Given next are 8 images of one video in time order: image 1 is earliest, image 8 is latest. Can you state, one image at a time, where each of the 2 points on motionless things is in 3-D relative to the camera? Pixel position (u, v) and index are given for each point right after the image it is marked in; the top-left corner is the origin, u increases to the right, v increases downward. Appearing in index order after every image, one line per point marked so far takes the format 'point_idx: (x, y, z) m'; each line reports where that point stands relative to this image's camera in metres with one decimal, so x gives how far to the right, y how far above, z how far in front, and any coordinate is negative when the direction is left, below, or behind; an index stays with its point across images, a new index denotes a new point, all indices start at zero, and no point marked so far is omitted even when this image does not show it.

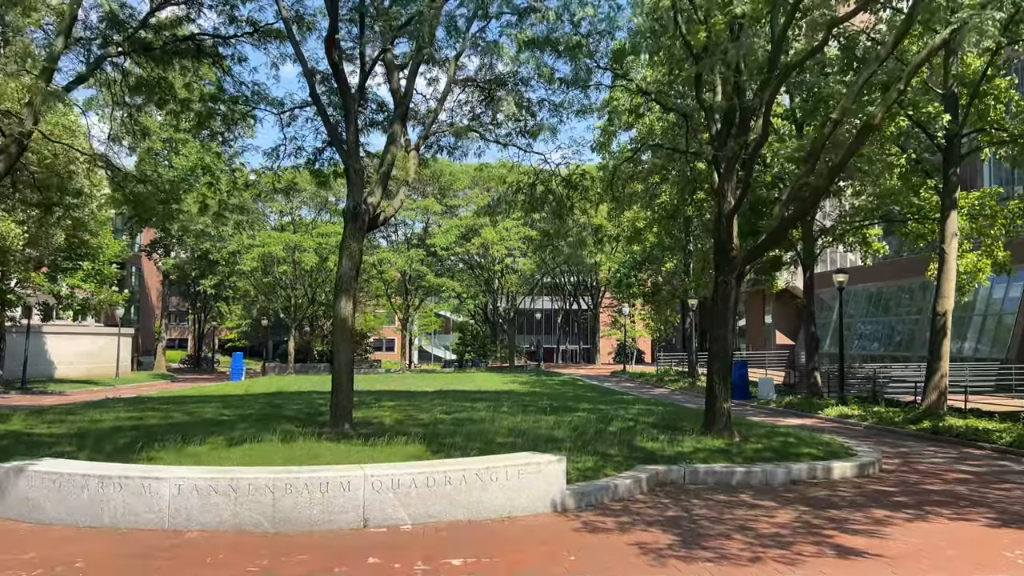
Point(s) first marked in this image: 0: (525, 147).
0: (+0.3, +3.1, +18.1) m
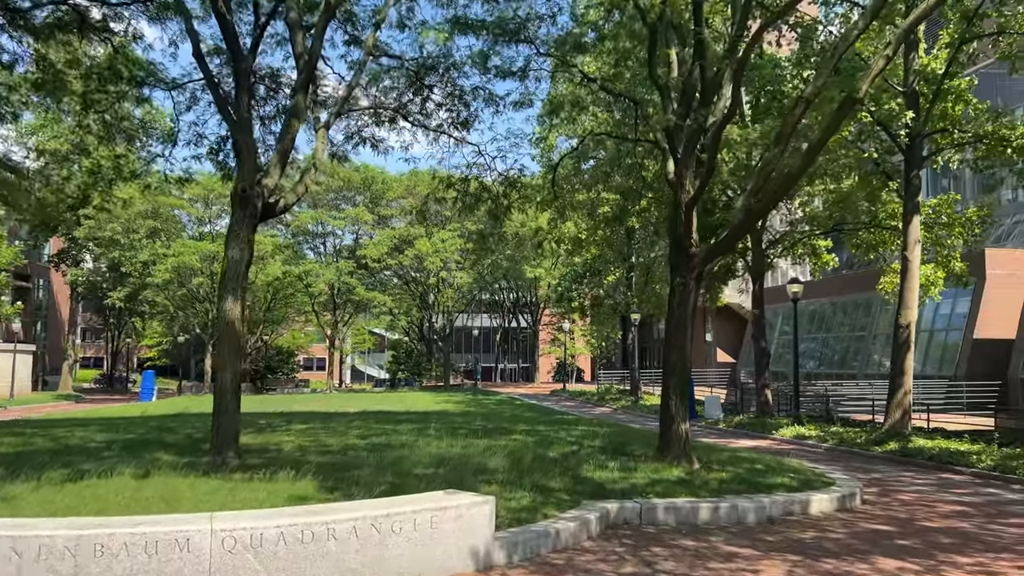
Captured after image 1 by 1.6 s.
0: (-1.1, +3.0, +16.3) m
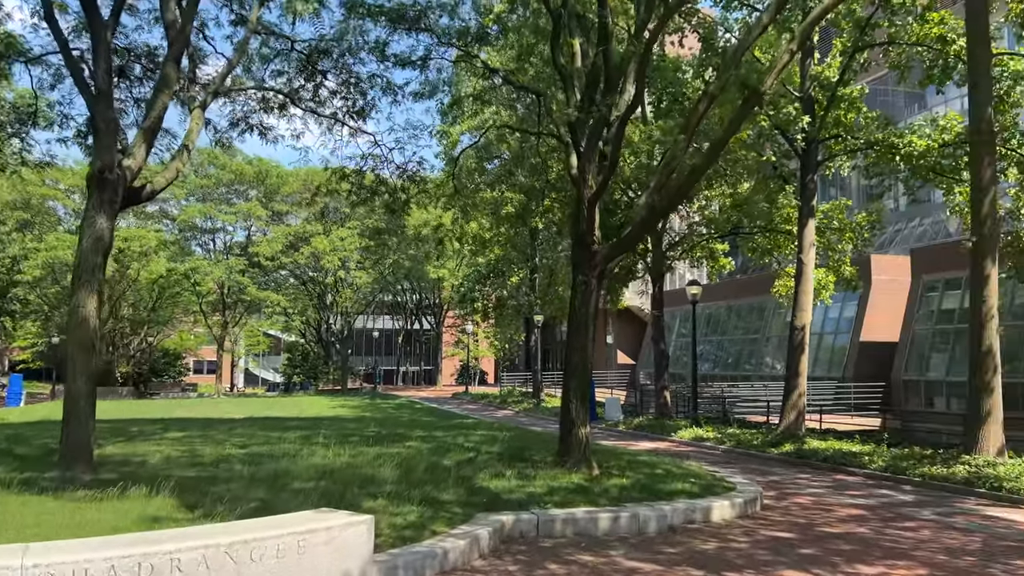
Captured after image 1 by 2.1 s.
0: (-3.0, +3.0, +15.4) m
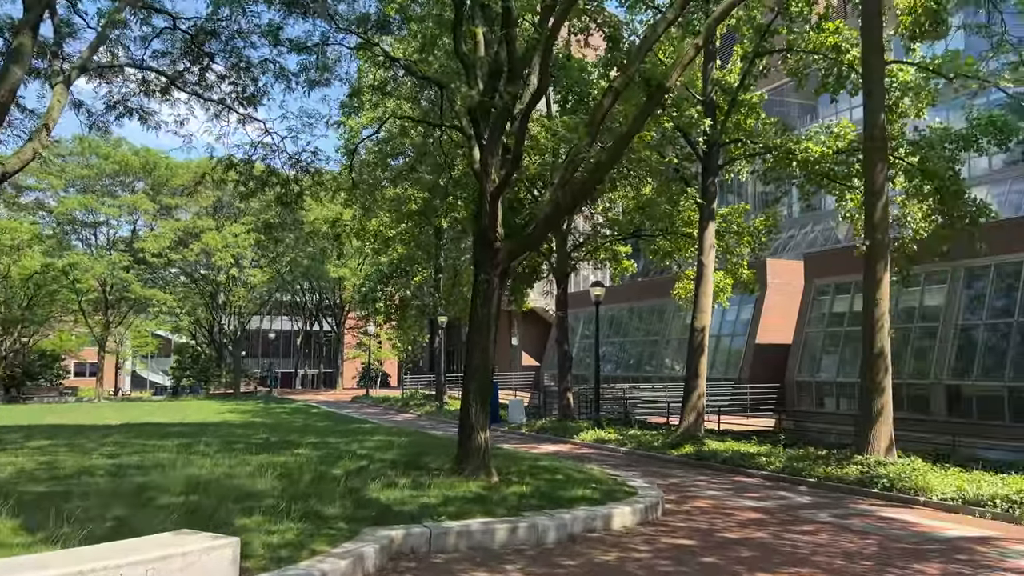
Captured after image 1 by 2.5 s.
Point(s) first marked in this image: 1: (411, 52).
0: (-4.8, +3.1, +14.5) m
1: (-1.9, +4.4, +15.1) m
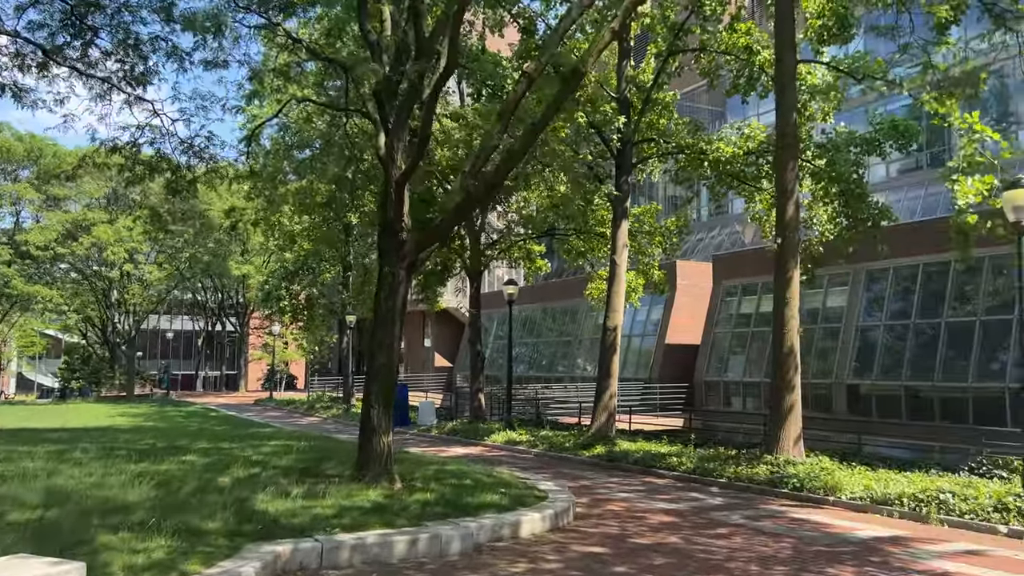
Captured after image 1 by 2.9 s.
0: (-6.3, +3.2, +13.4) m
1: (-3.5, +4.5, +14.3) m
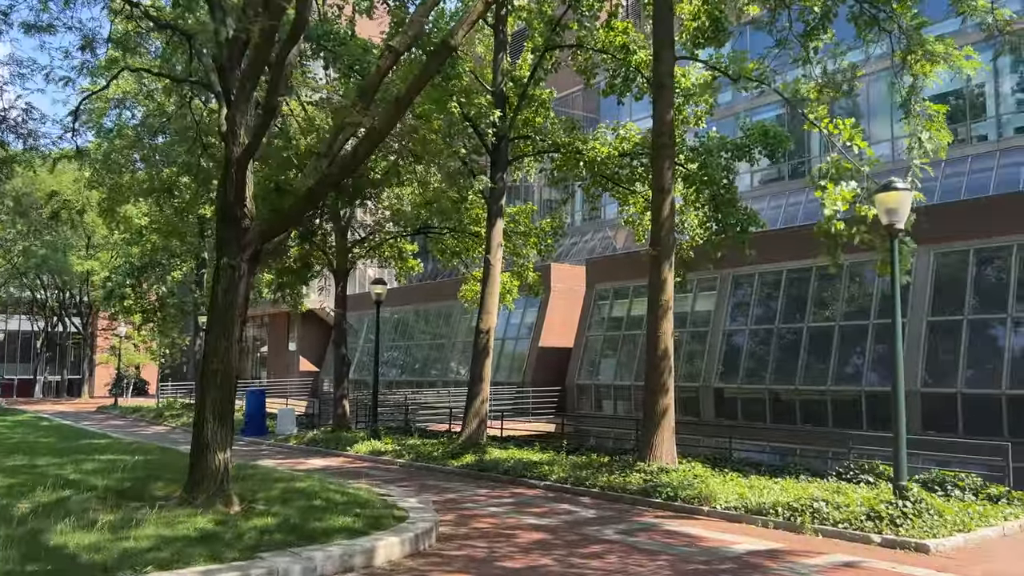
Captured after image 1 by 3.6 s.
0: (-8.3, +3.3, +11.5) m
1: (-5.6, +4.6, +12.9) m
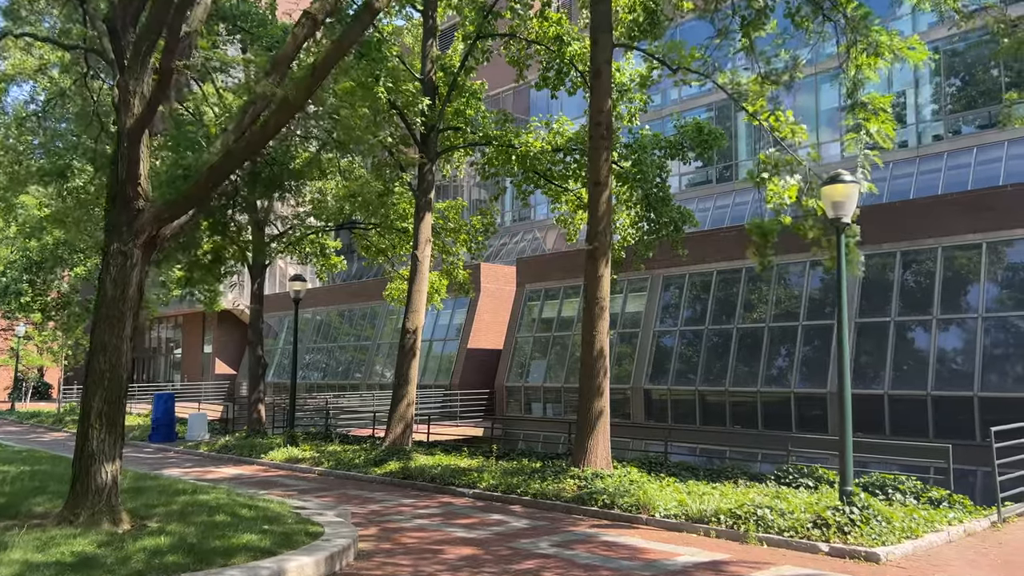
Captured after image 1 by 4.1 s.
0: (-9.2, +3.4, +10.1) m
1: (-6.6, +4.7, +11.7) m
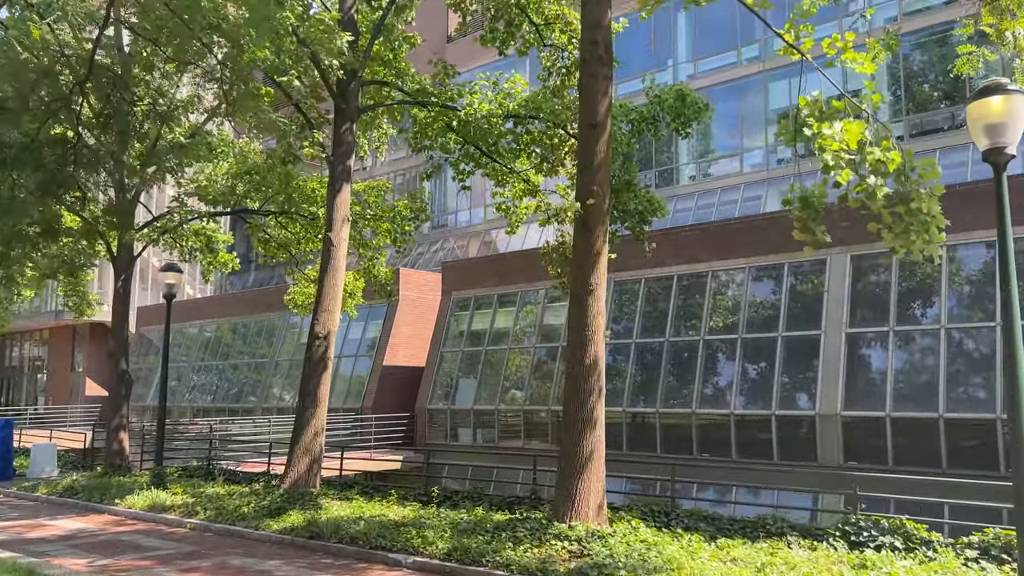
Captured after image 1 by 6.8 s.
0: (-9.4, +3.7, +6.1) m
1: (-7.0, +4.9, +8.0) m
